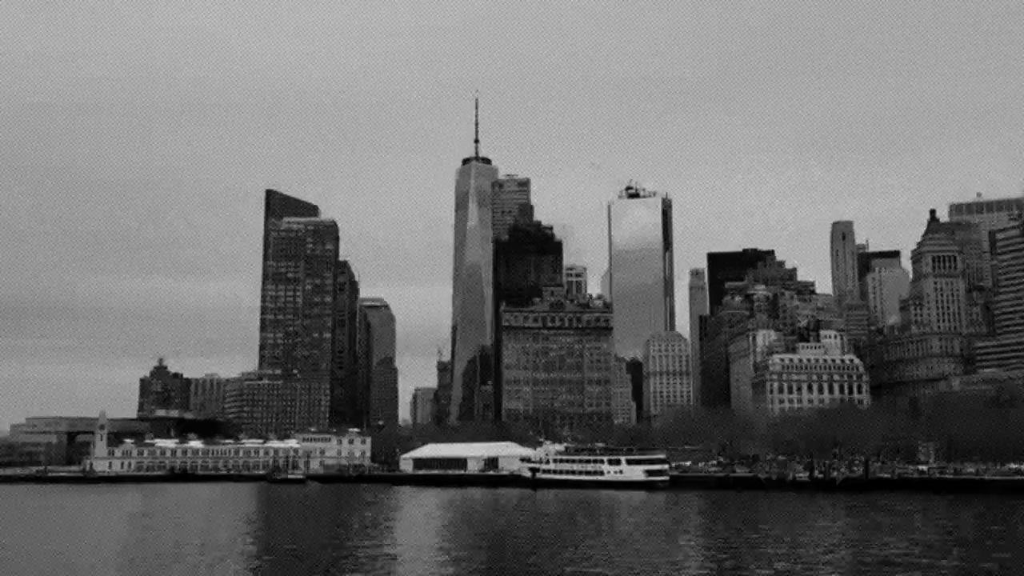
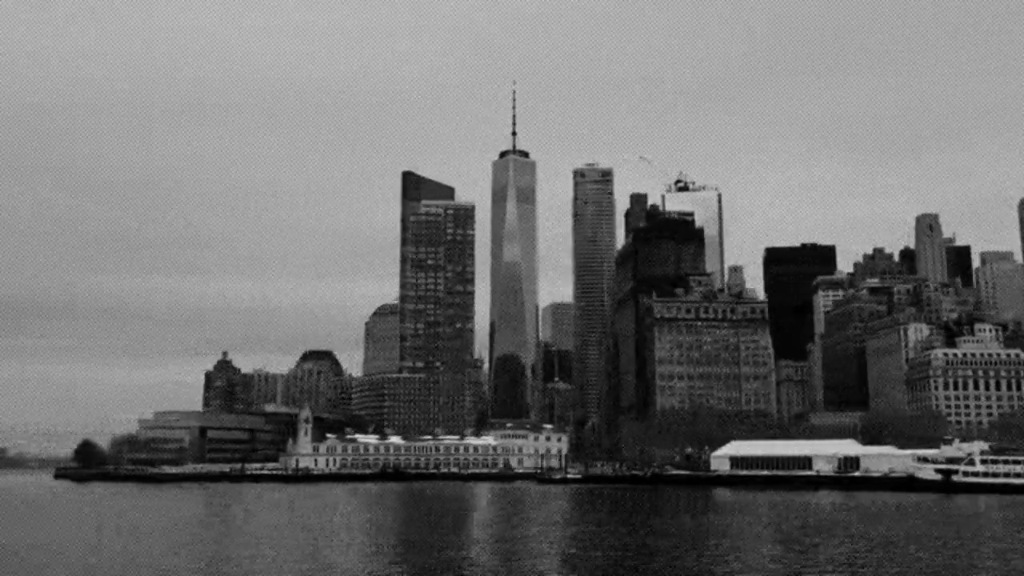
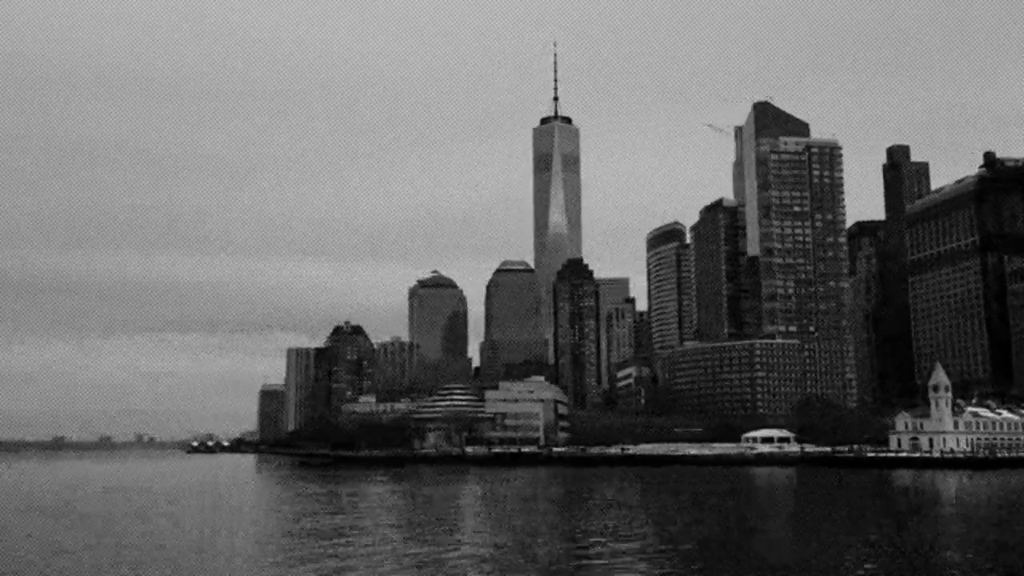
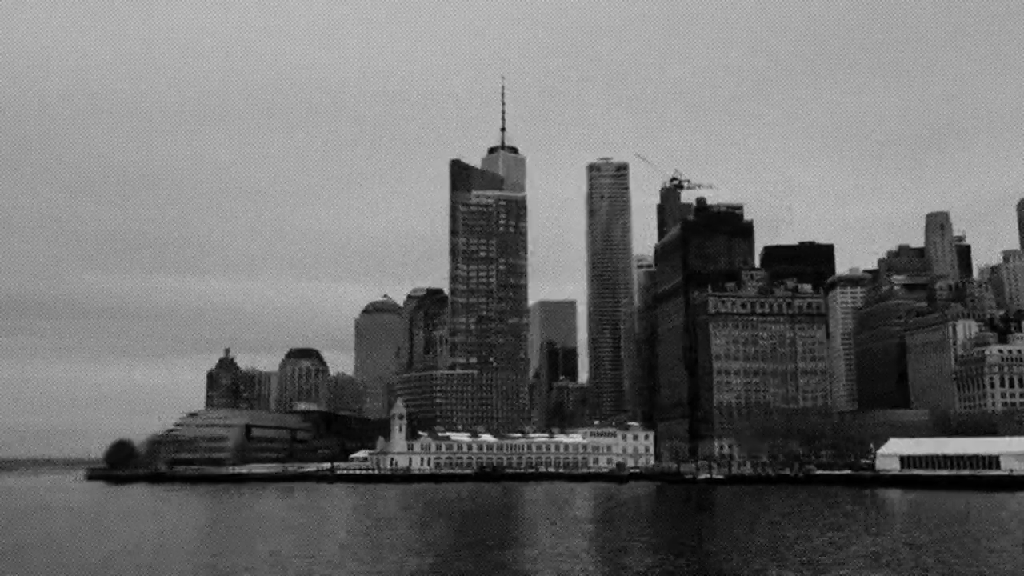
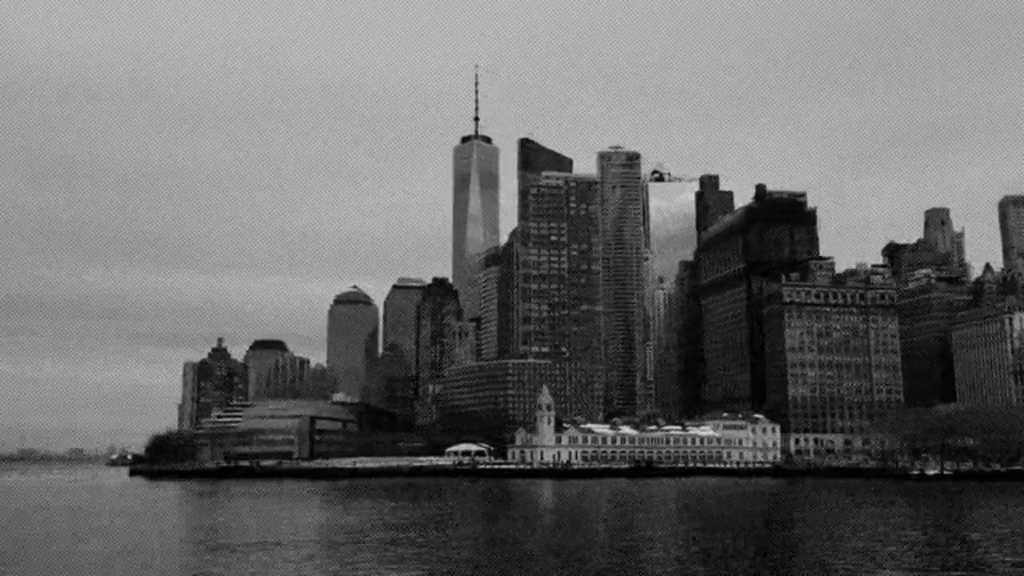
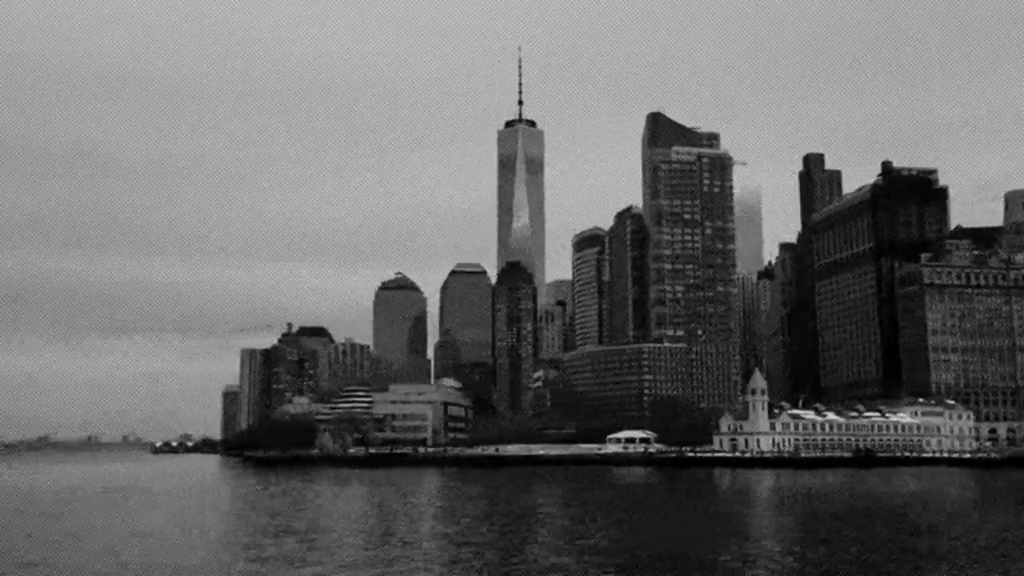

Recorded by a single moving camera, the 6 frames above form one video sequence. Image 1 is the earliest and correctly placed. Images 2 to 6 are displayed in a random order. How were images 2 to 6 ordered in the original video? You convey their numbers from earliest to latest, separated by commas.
2, 4, 5, 6, 3
